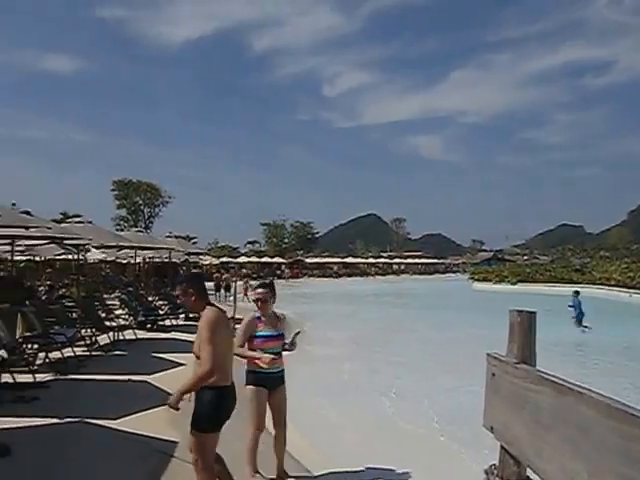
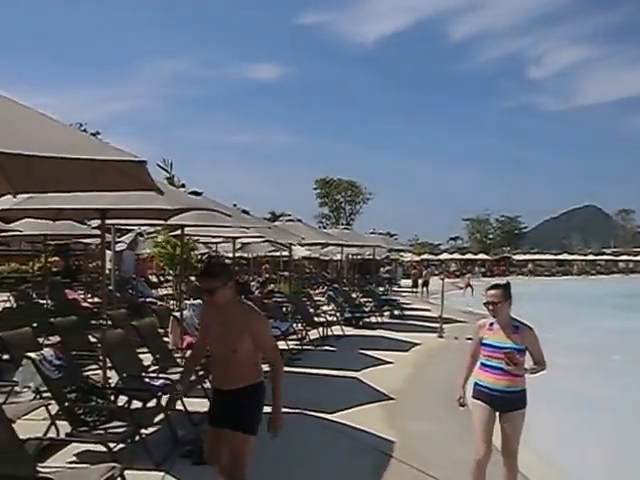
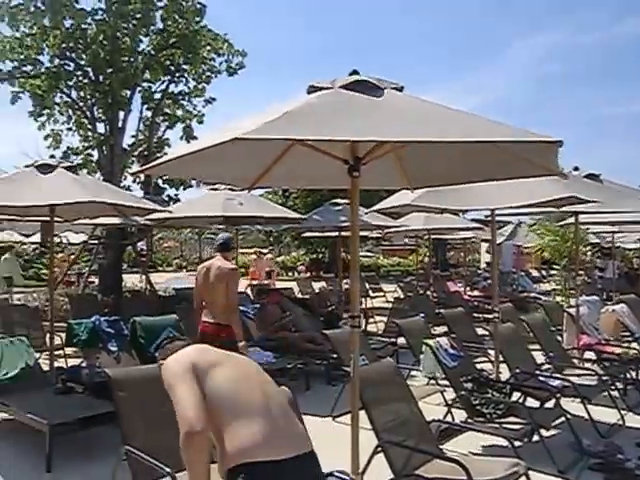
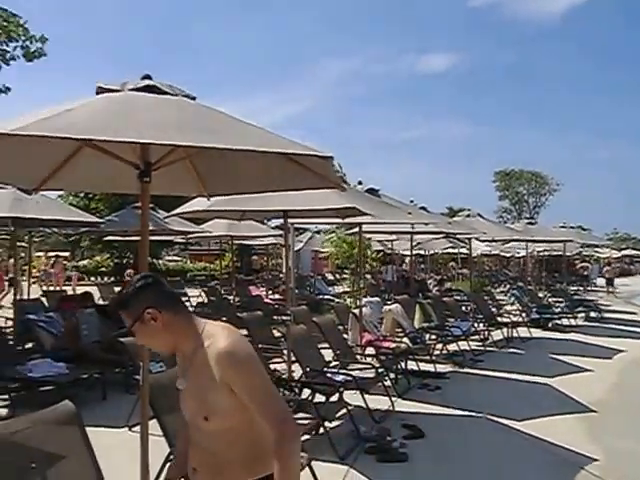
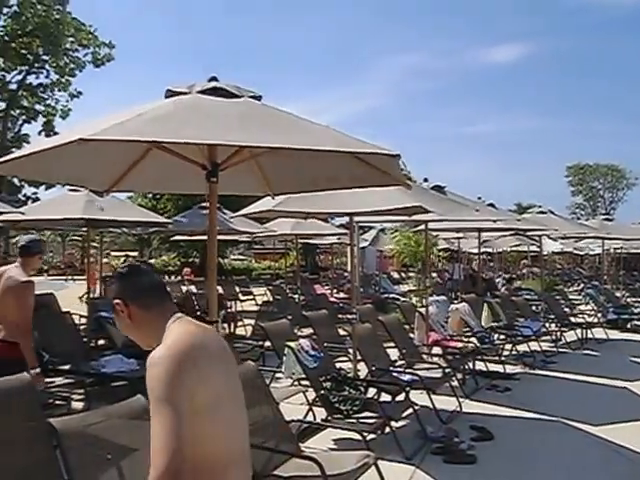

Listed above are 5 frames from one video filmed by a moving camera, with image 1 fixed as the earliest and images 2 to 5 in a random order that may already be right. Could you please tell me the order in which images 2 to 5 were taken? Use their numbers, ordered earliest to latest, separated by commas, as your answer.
2, 4, 5, 3
